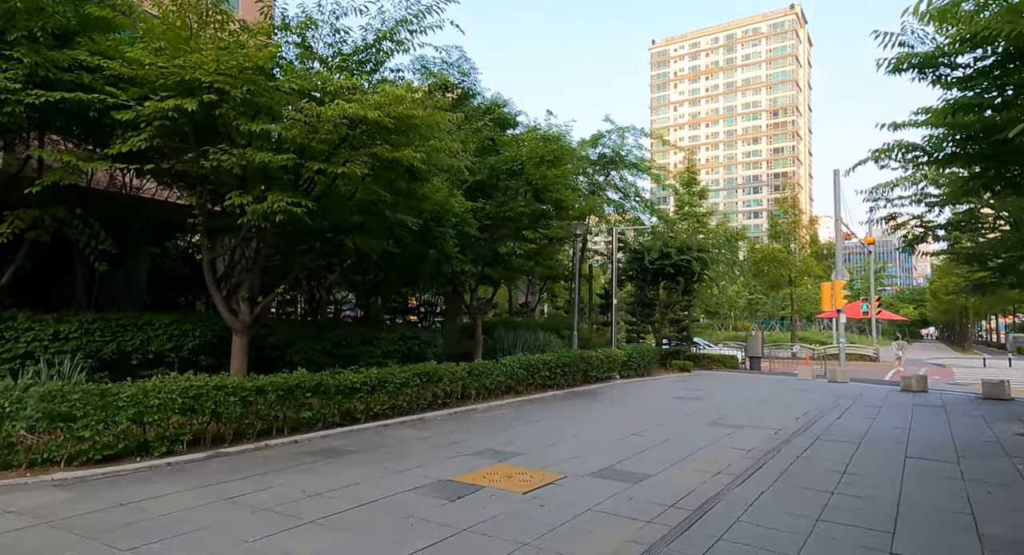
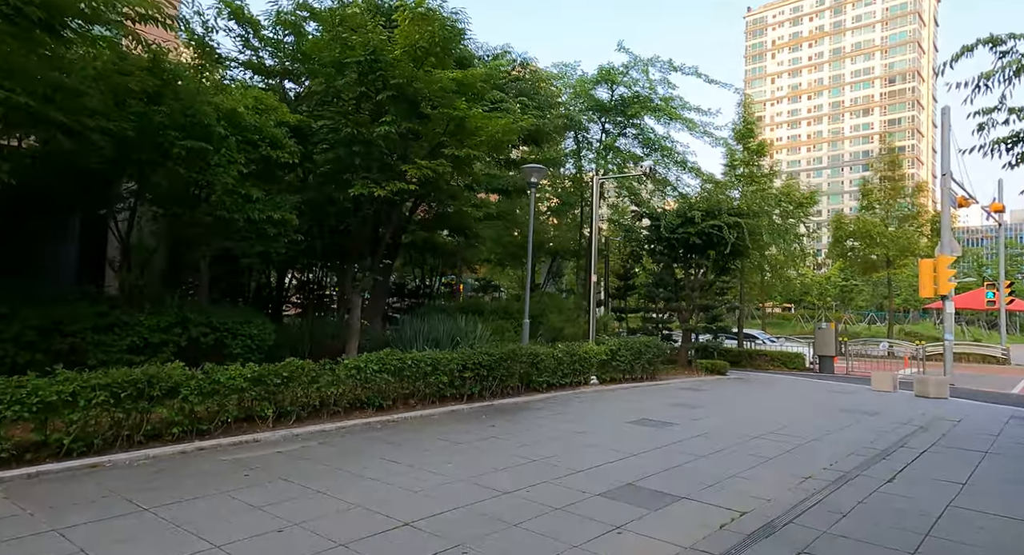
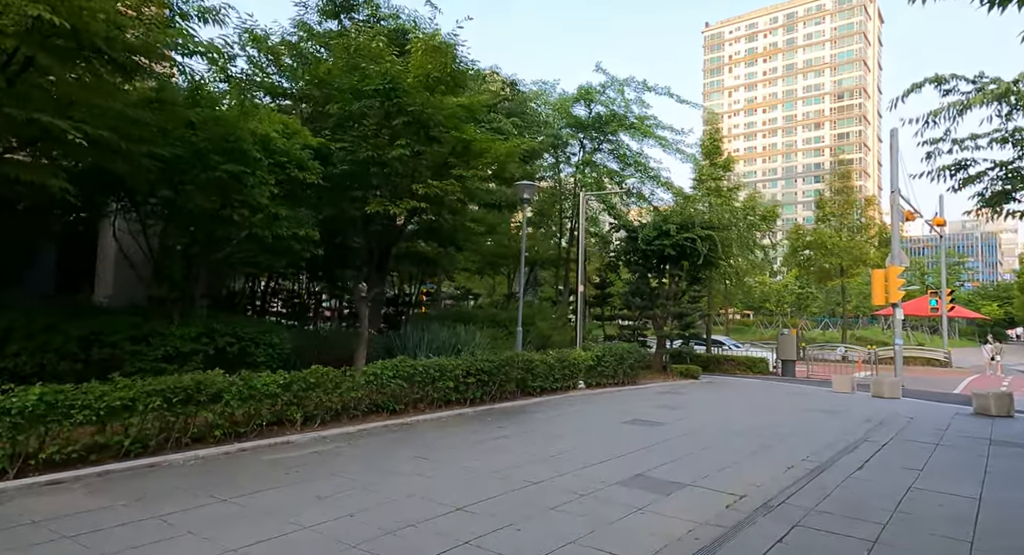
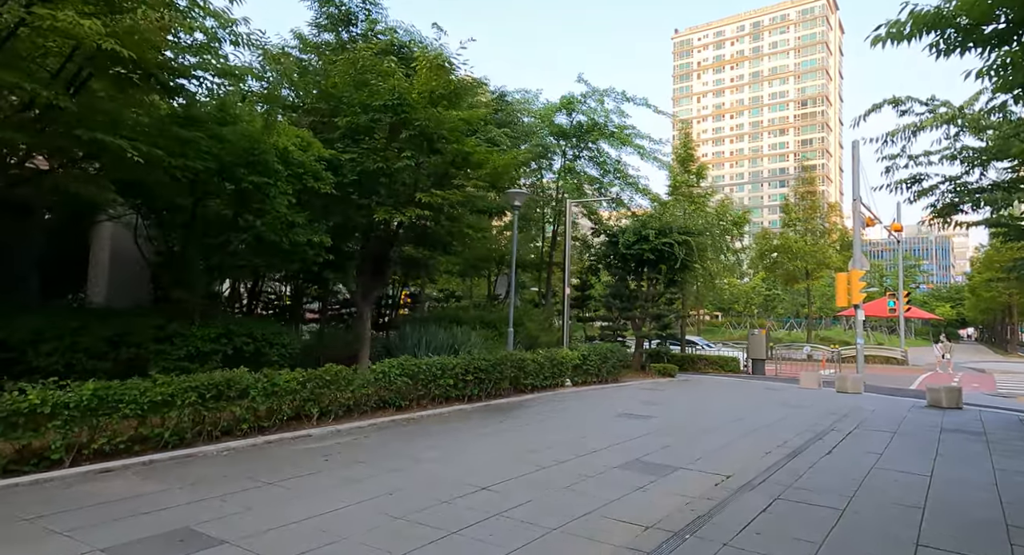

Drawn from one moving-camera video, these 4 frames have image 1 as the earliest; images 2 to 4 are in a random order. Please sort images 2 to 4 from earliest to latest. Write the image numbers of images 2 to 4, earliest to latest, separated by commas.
4, 3, 2
